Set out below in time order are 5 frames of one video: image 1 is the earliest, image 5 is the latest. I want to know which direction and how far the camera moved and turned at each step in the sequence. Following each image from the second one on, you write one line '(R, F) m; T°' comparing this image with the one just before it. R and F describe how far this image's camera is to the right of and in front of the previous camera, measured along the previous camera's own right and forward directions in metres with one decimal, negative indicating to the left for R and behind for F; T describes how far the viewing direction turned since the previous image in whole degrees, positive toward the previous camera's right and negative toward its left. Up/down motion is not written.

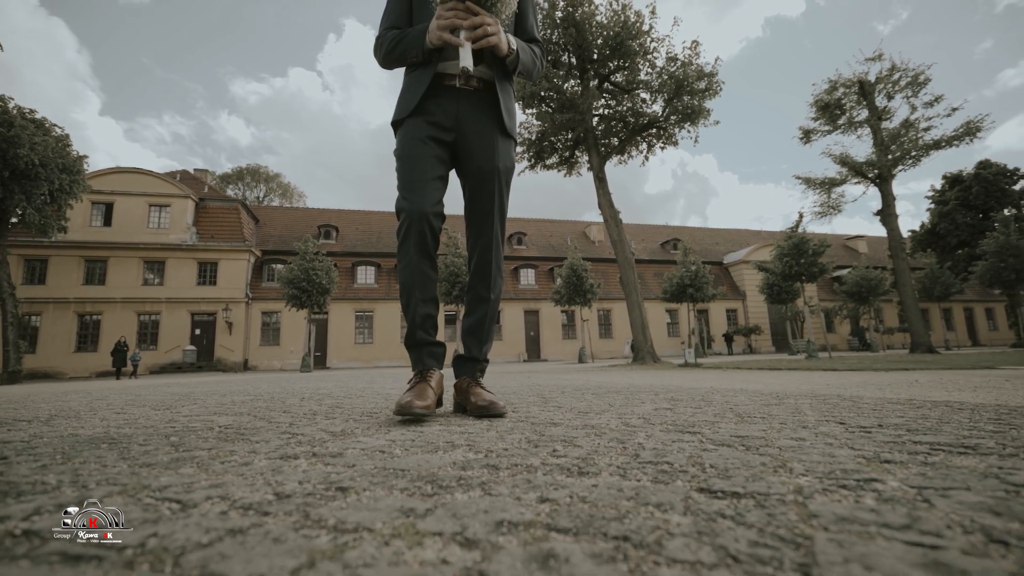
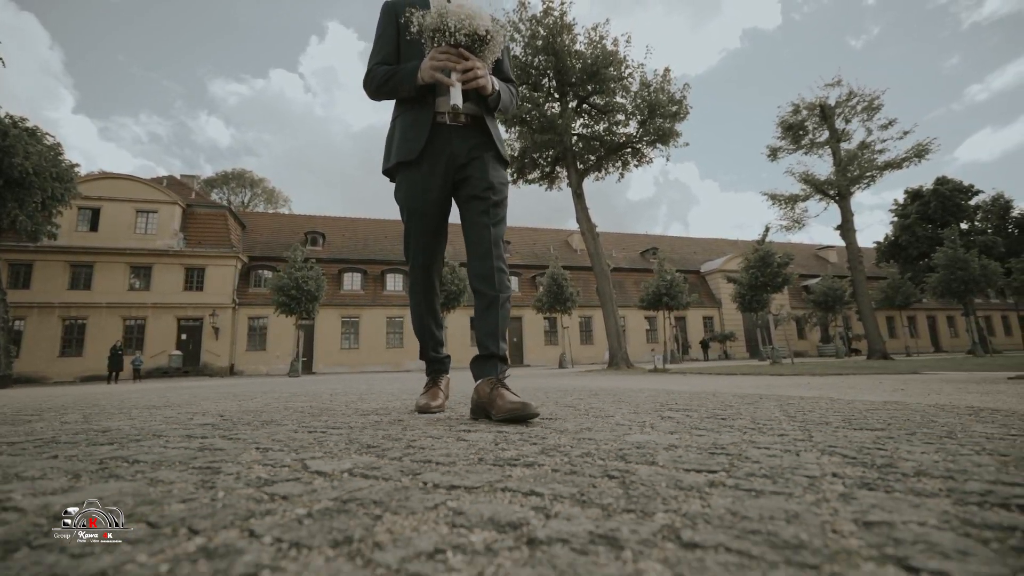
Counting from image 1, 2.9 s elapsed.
(+0.1, -1.0) m; +2°
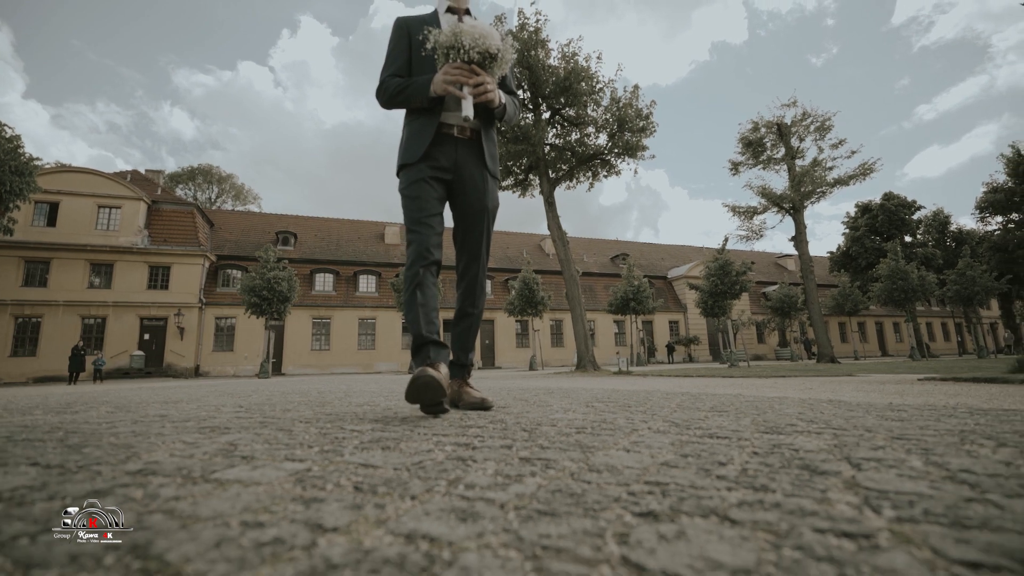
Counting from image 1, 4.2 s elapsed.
(0.0, -0.5) m; +3°
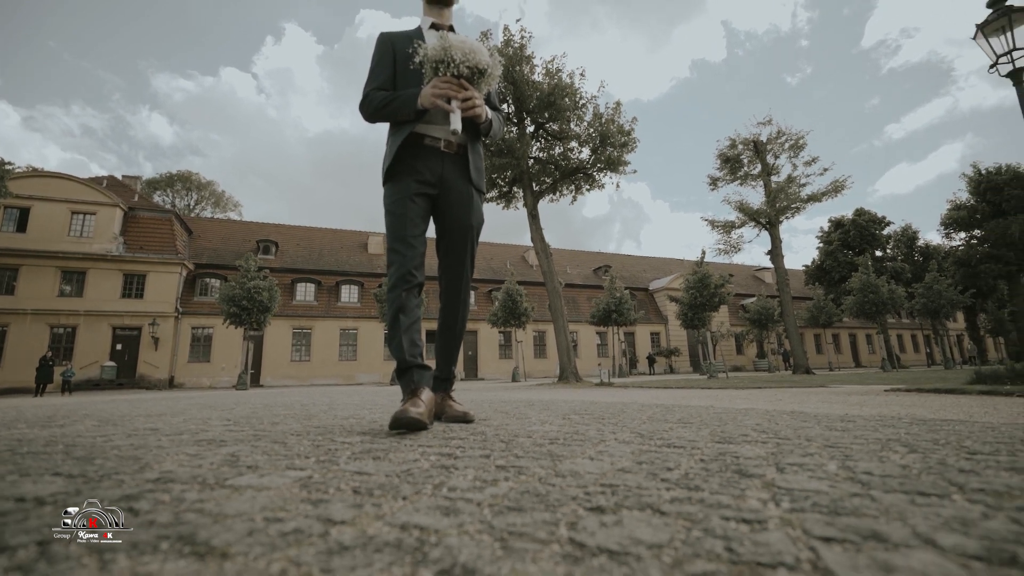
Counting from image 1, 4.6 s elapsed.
(0.0, -0.1) m; +2°
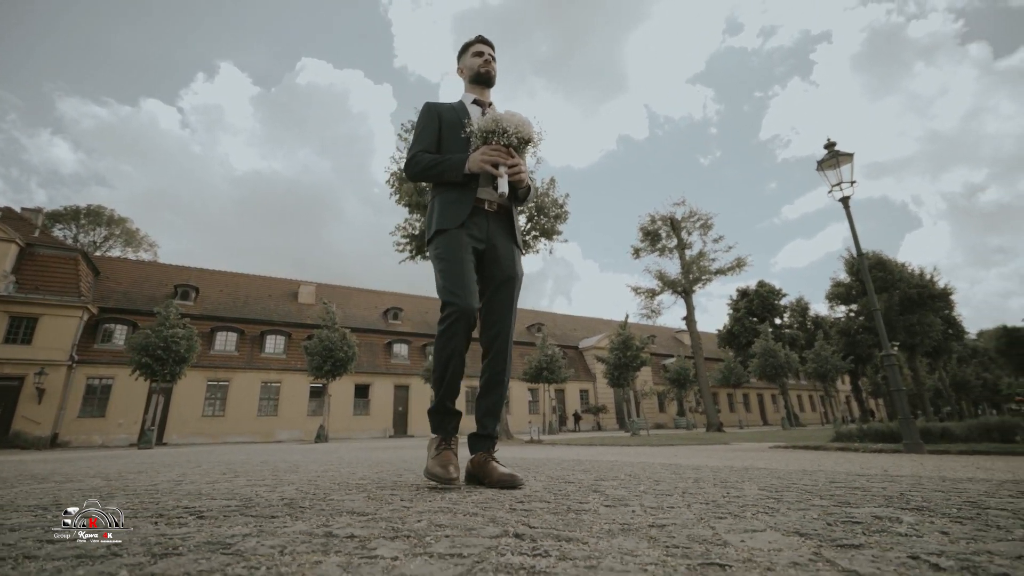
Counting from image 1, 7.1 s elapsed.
(-0.1, -0.8) m; +8°
